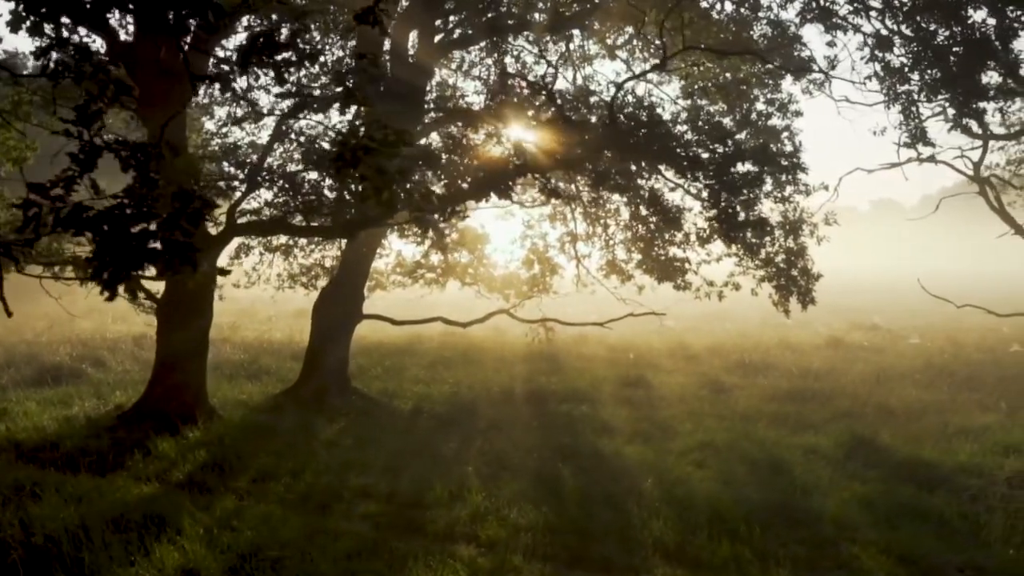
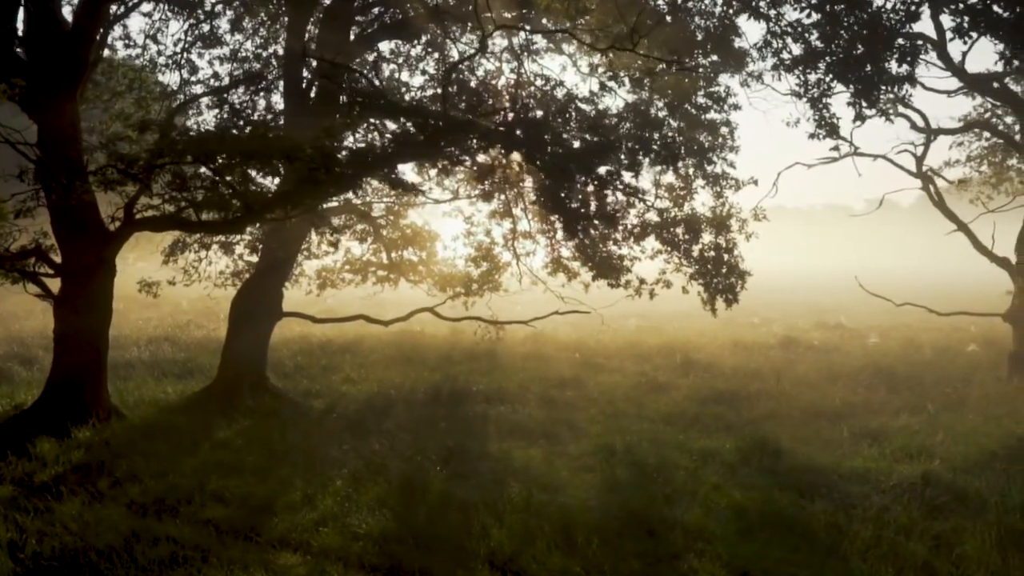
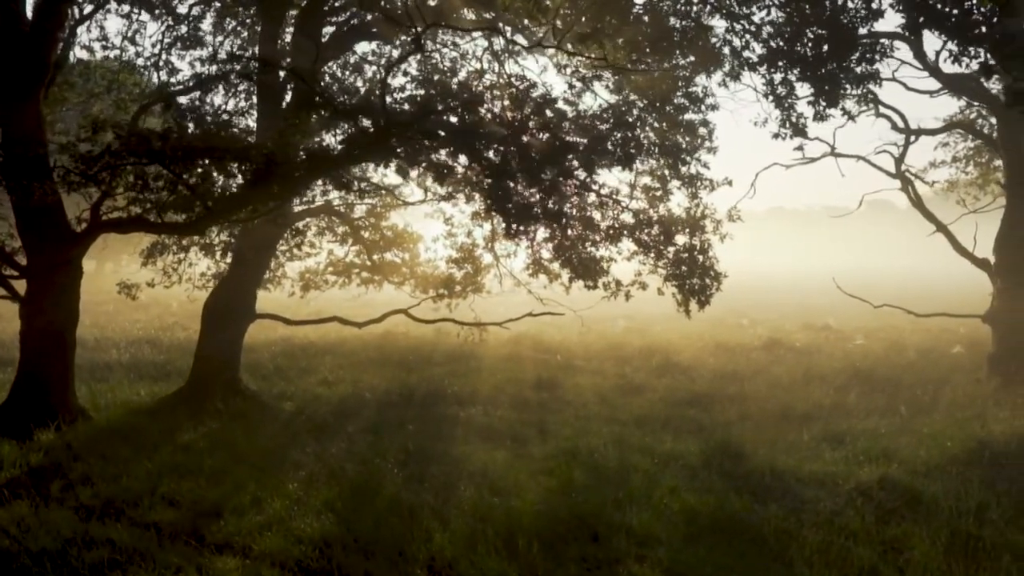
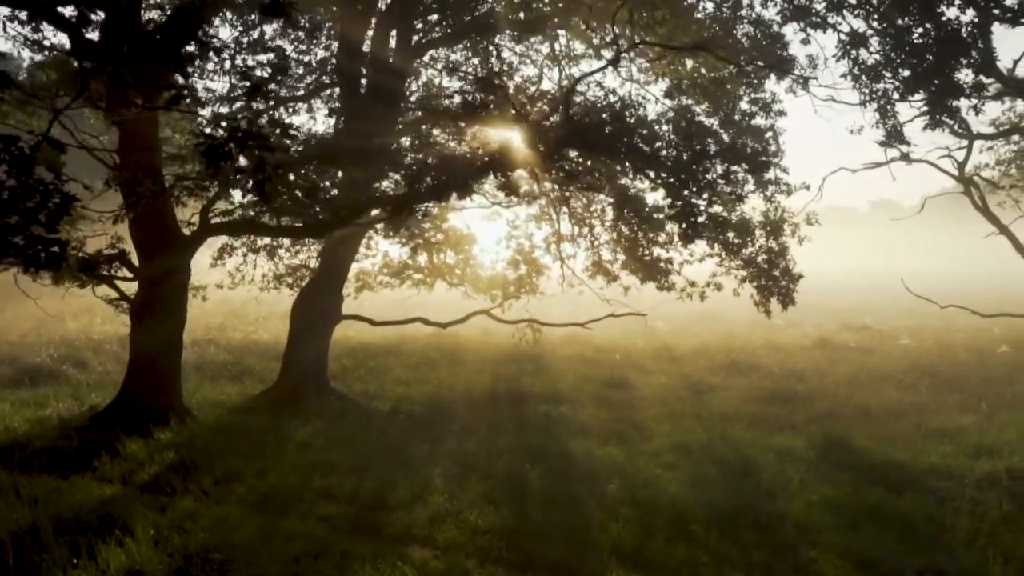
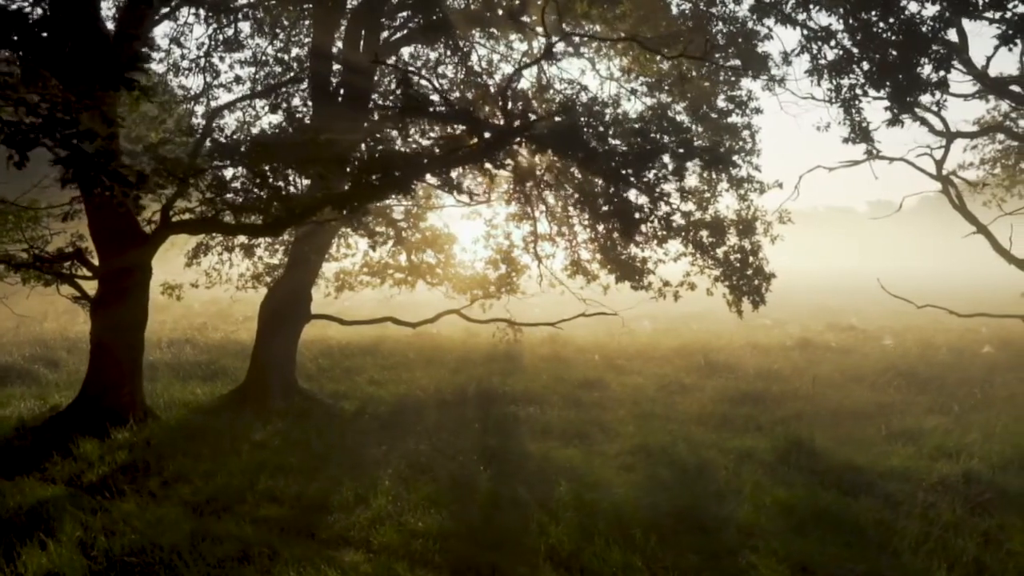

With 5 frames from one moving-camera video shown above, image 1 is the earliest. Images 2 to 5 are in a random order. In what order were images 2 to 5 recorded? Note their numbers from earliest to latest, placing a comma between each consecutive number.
4, 5, 2, 3
